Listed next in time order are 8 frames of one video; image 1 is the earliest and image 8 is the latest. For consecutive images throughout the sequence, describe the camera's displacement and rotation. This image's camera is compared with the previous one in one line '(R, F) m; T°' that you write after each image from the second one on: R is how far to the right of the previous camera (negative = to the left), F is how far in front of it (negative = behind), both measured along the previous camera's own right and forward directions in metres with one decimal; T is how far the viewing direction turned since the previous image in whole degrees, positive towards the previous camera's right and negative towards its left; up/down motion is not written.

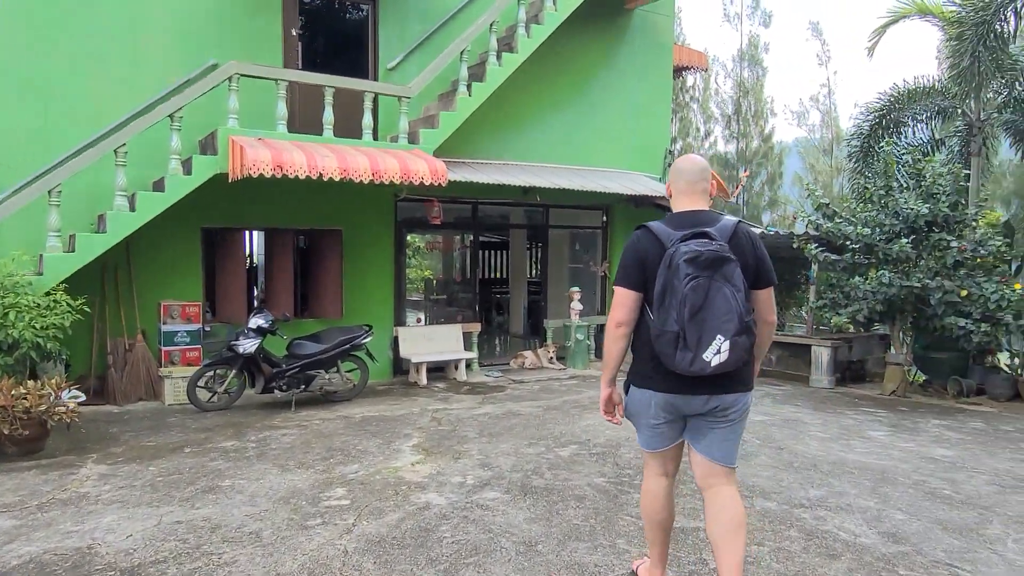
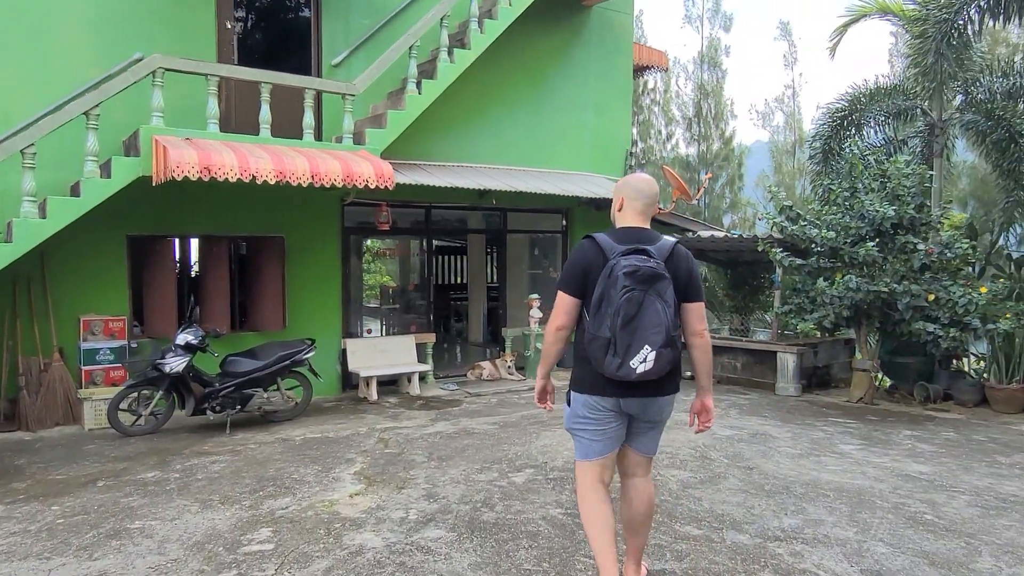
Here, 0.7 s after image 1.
(+0.1, +0.4) m; +3°
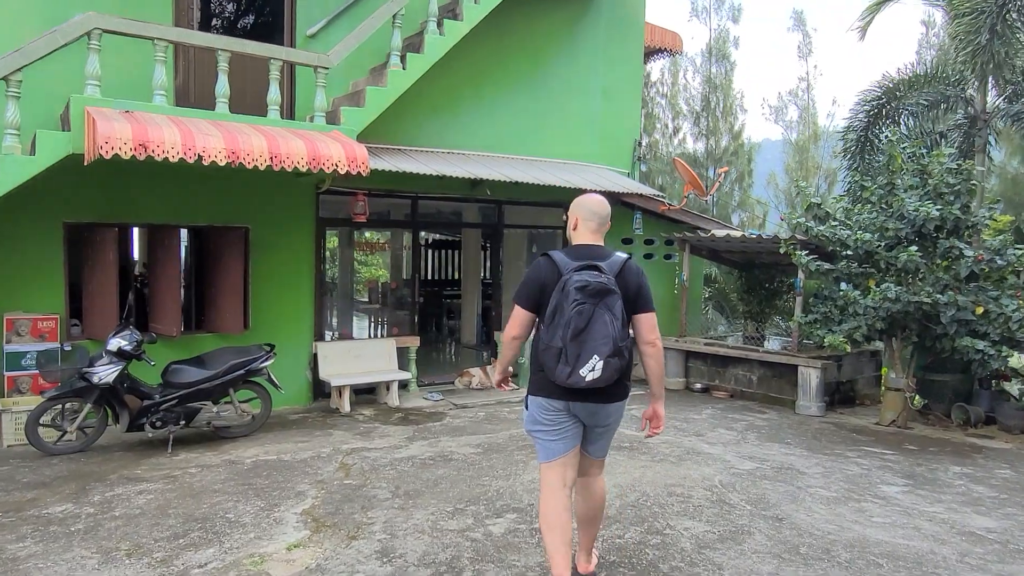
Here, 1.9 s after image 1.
(+0.1, +0.9) m; 0°
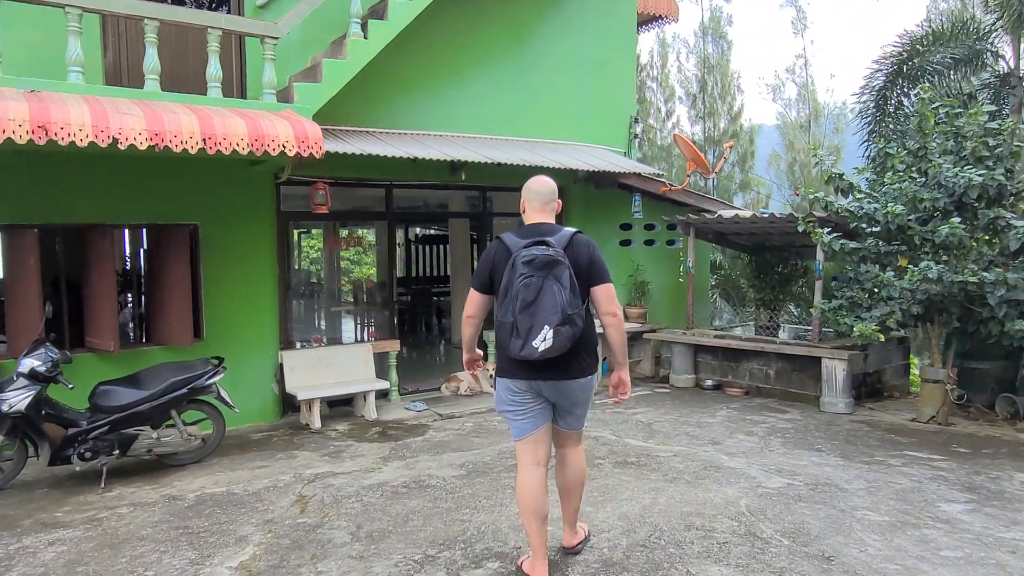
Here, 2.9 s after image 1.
(+0.1, +0.8) m; 0°
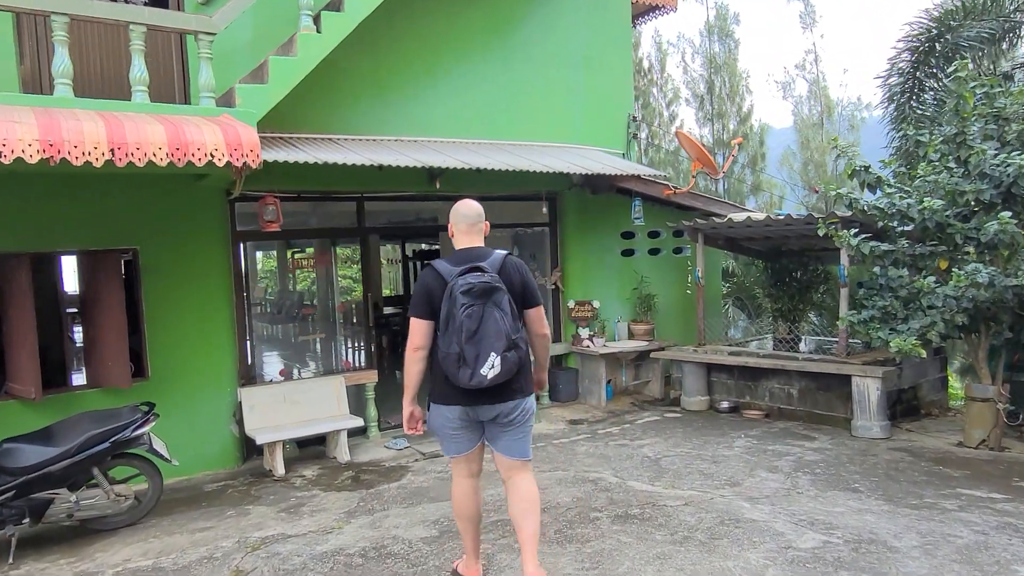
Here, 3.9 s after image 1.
(+0.2, +0.8) m; -1°
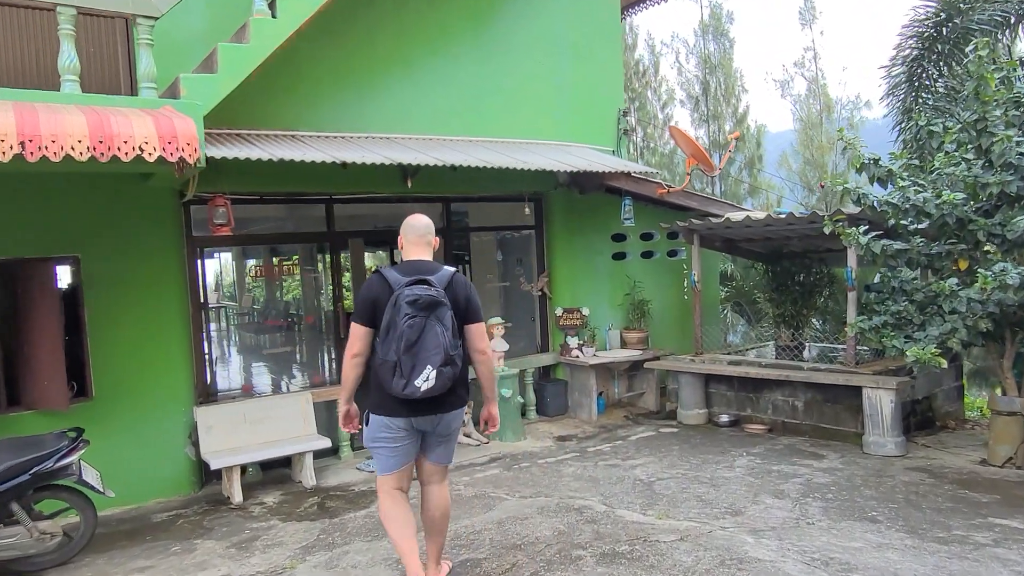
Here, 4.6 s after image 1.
(+0.1, +0.5) m; 0°
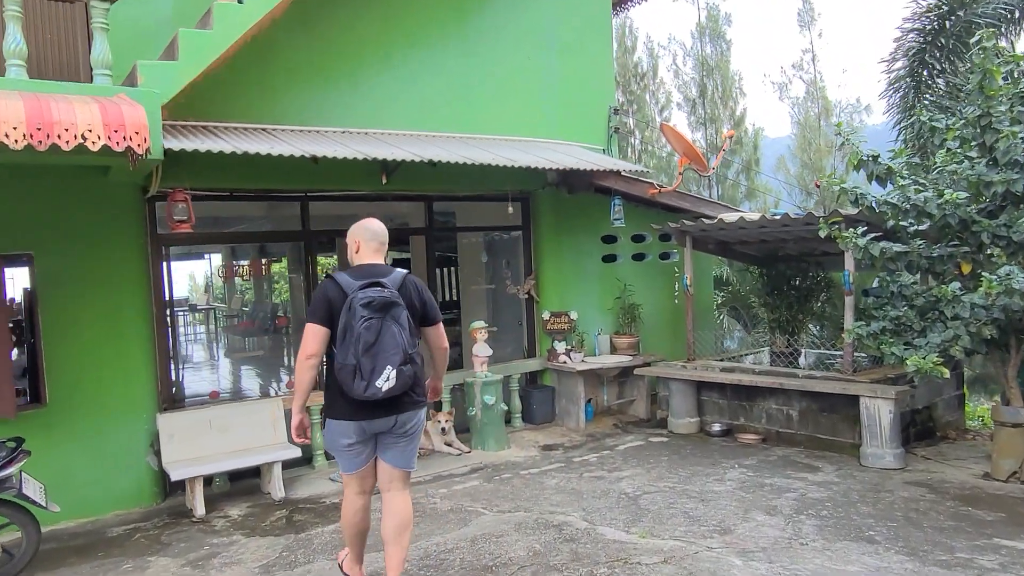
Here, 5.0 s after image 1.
(+0.1, +0.3) m; 0°
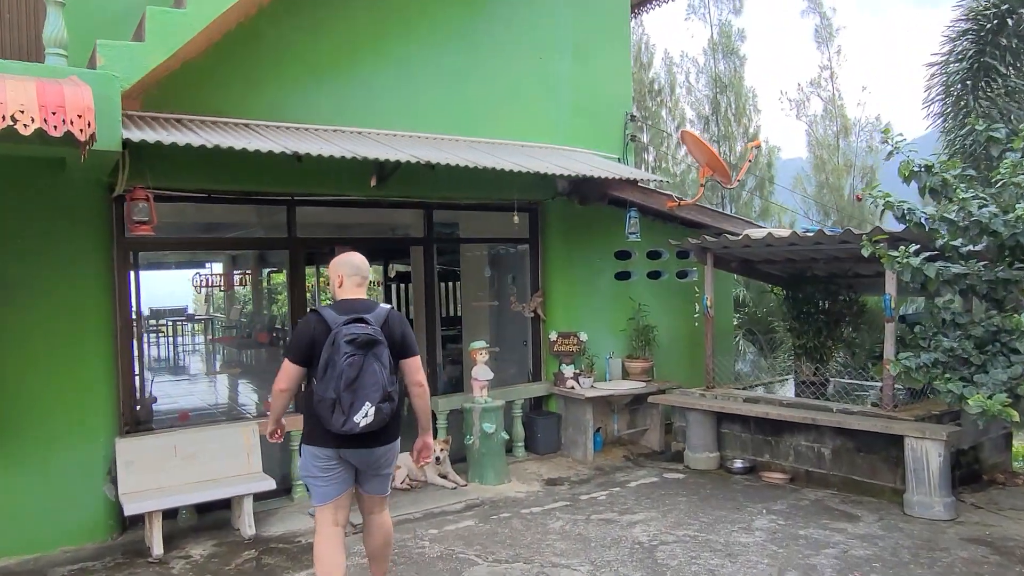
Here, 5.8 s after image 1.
(0.0, +0.6) m; -1°
